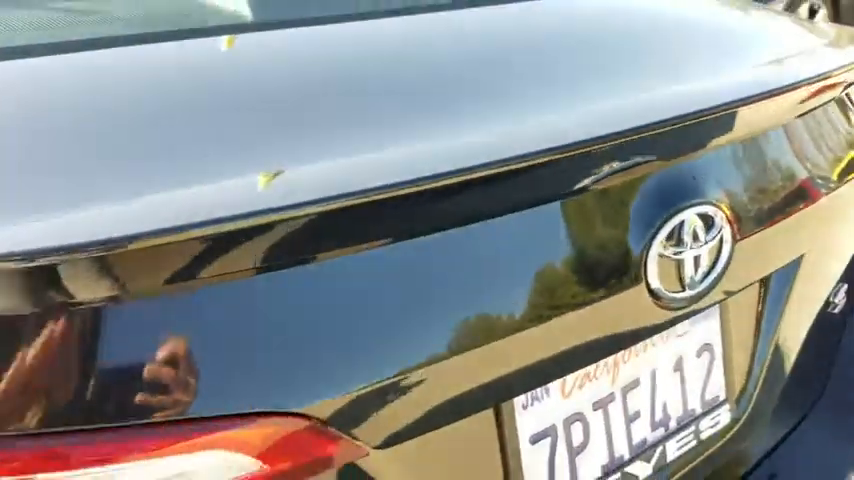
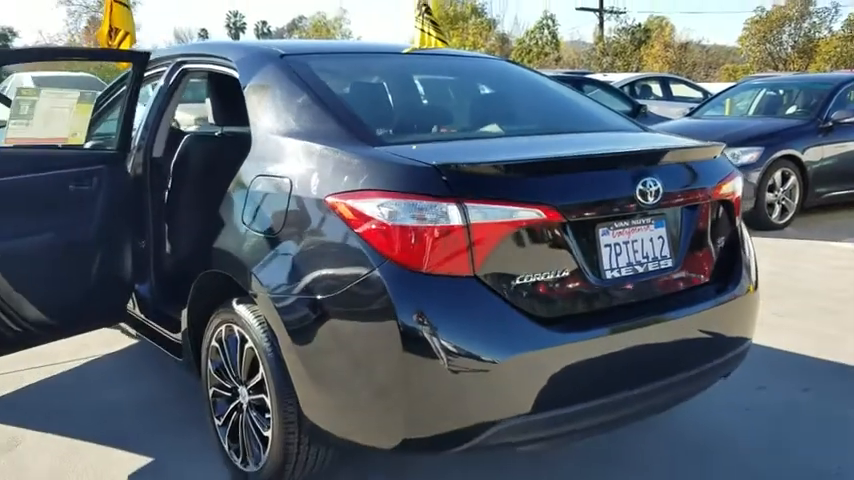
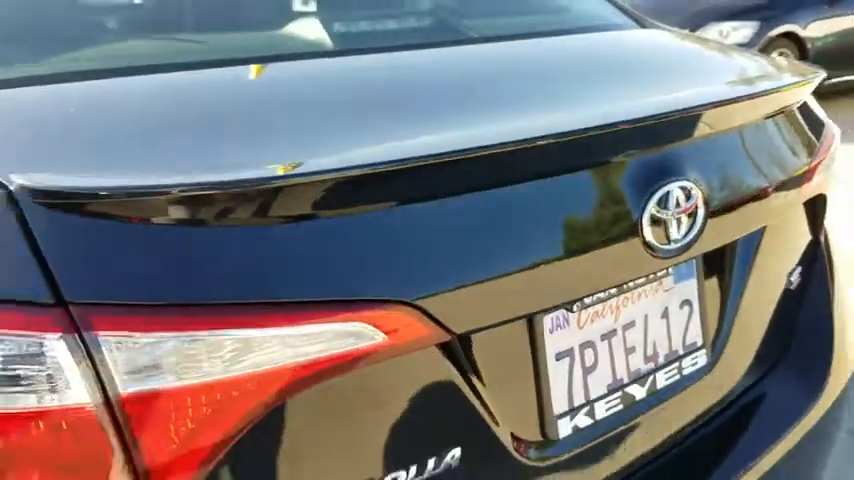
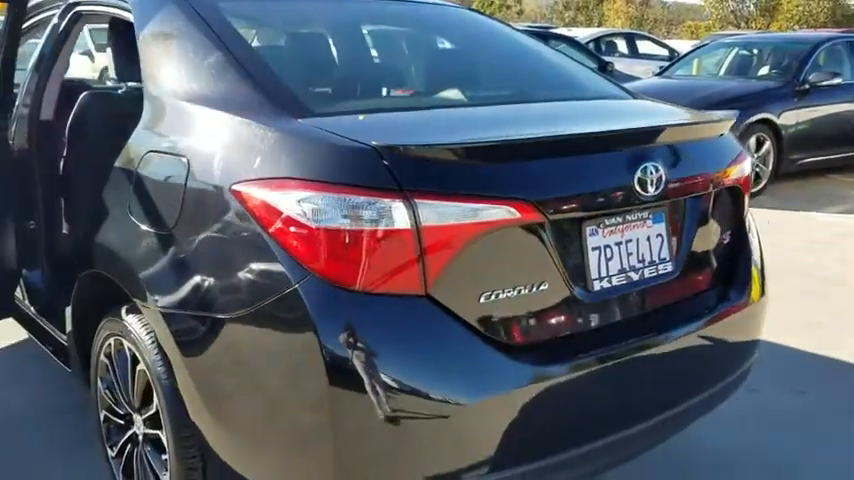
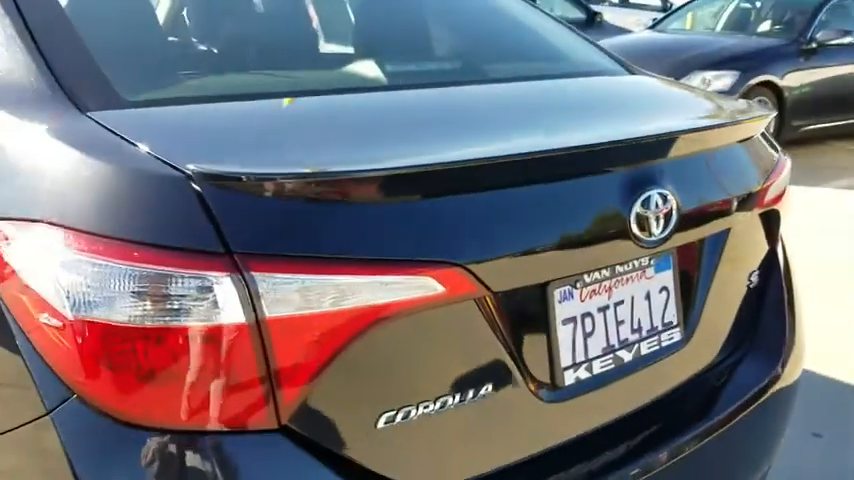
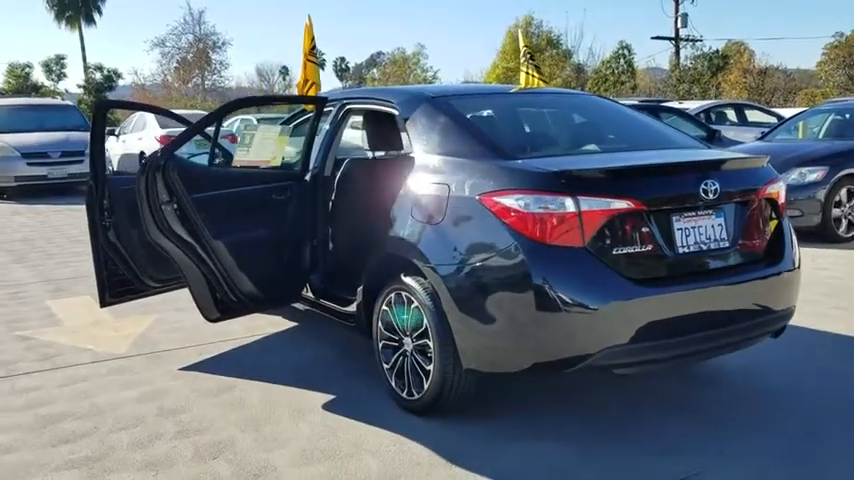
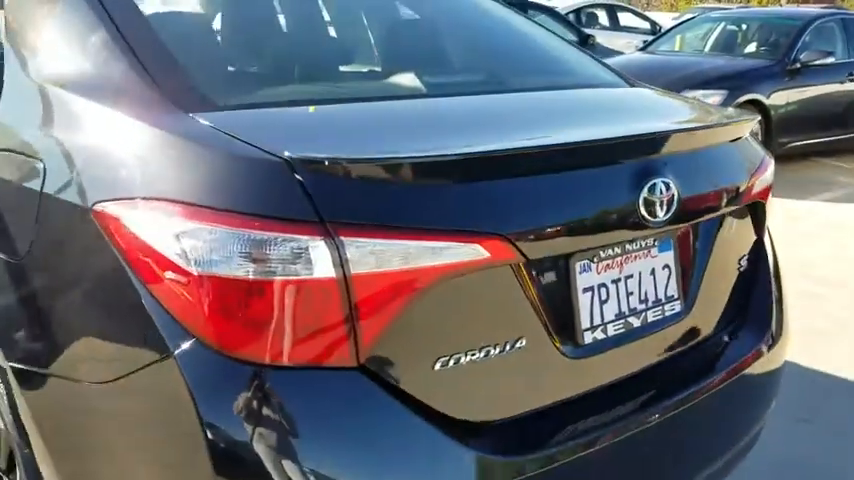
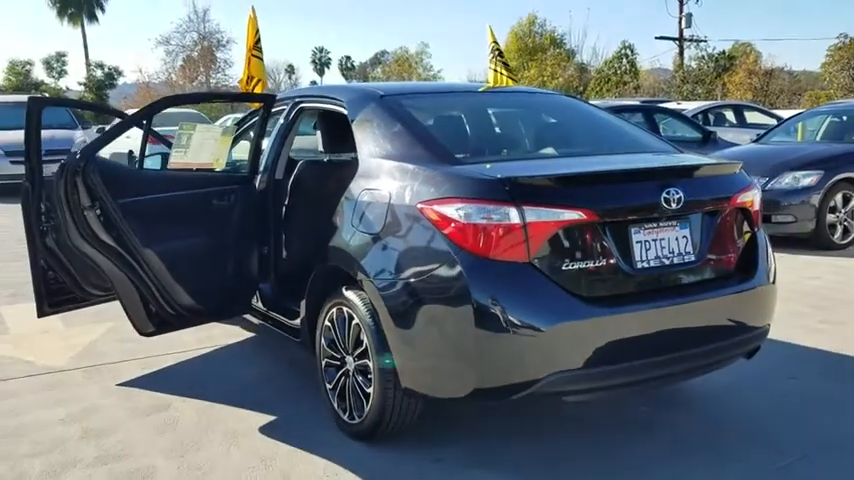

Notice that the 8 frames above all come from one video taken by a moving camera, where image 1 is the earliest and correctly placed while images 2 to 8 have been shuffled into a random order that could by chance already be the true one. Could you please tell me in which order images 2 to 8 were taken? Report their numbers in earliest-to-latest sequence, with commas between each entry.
3, 5, 7, 4, 2, 8, 6
